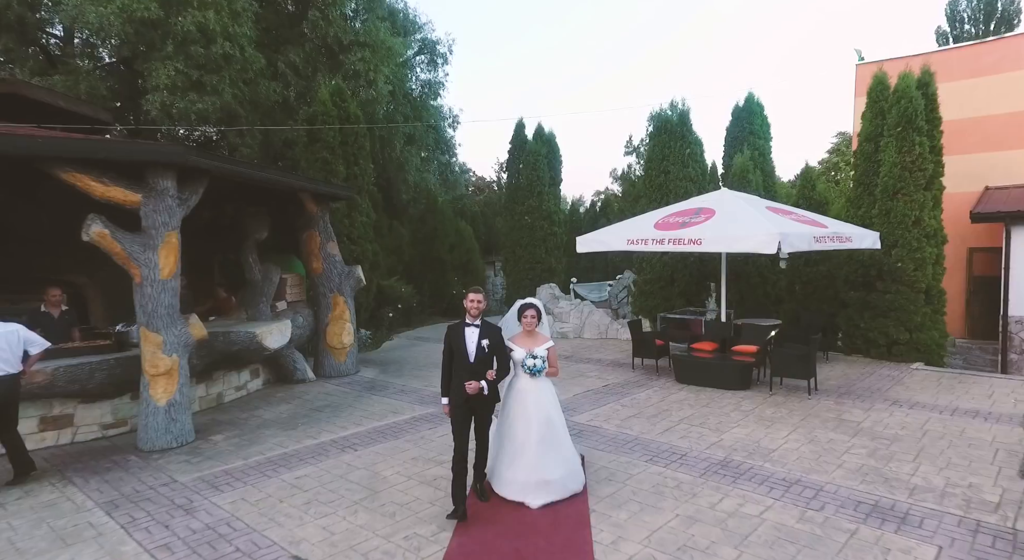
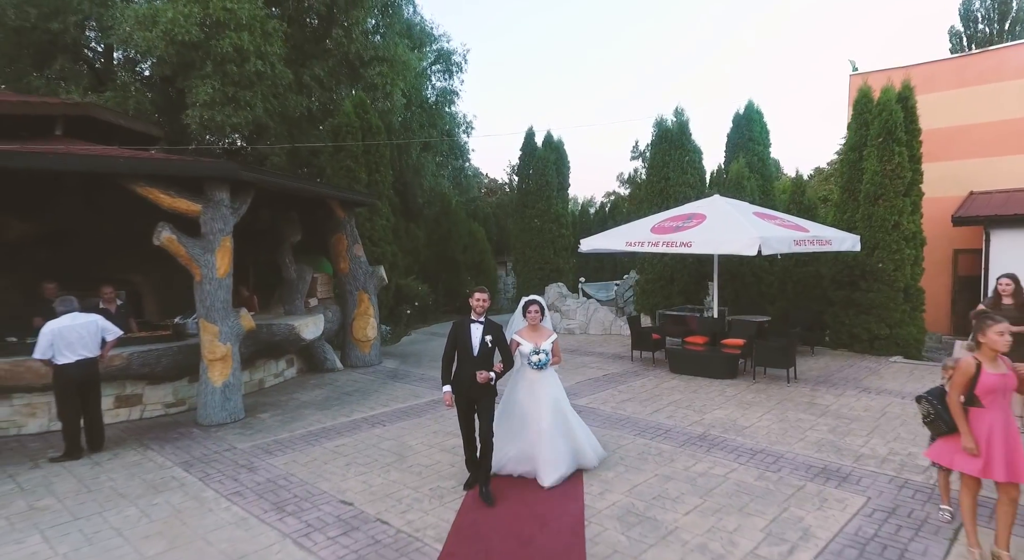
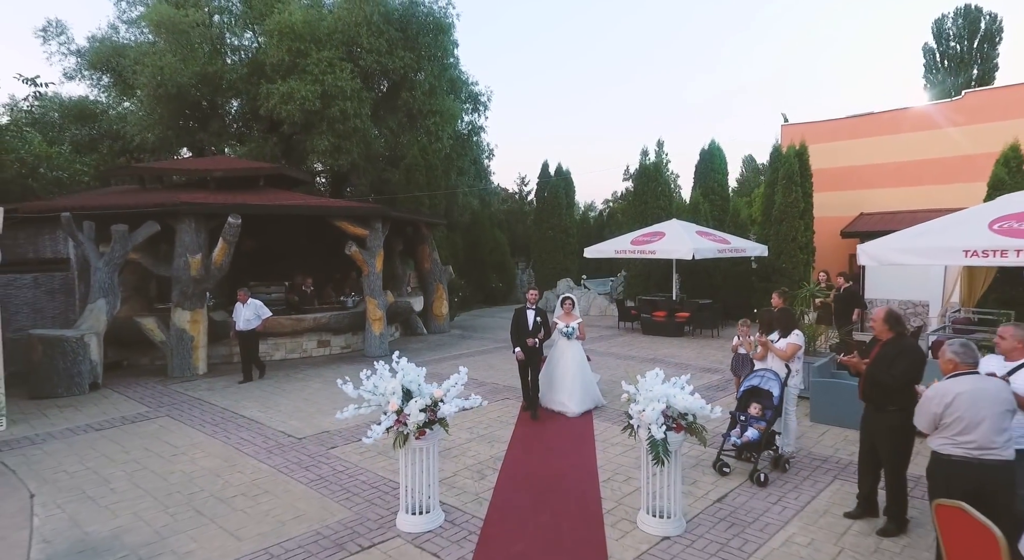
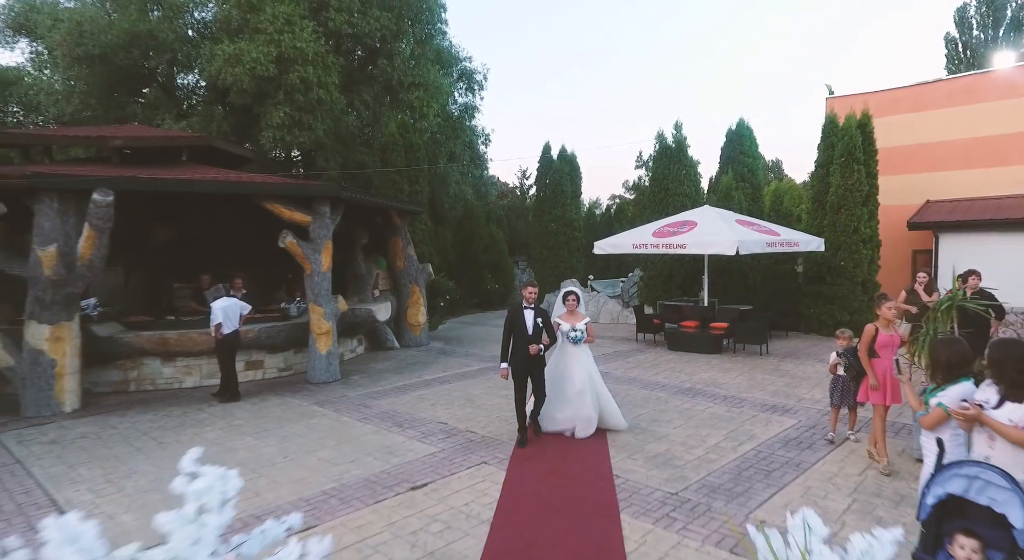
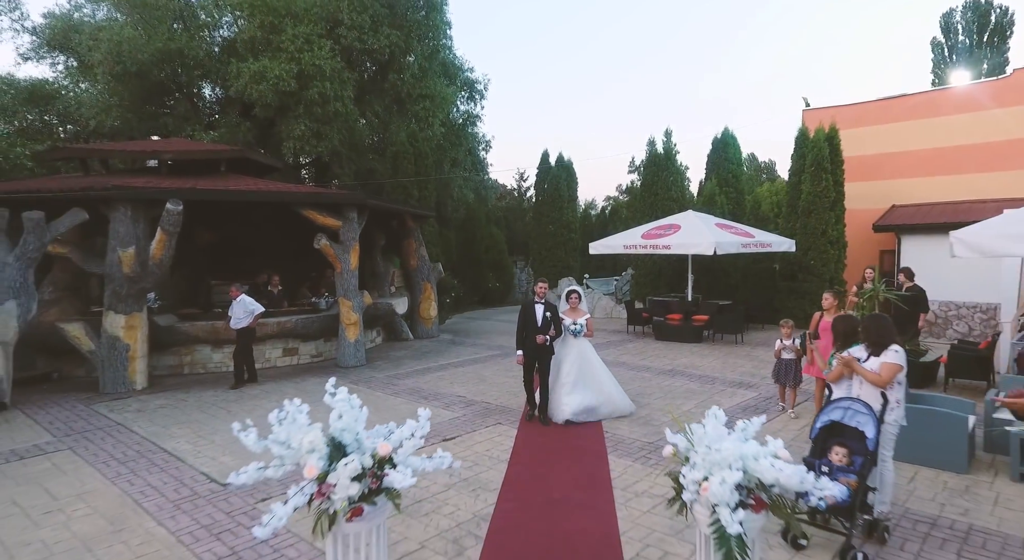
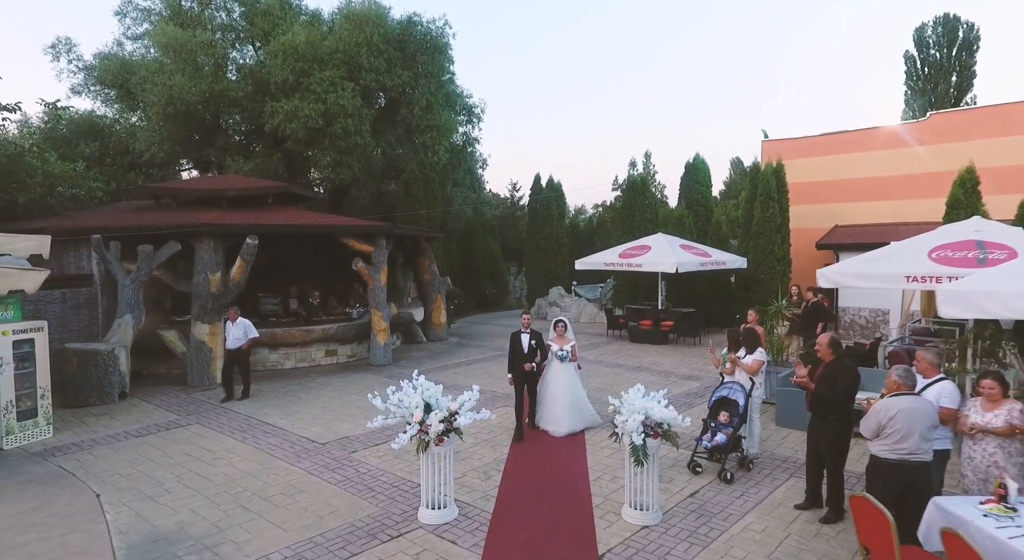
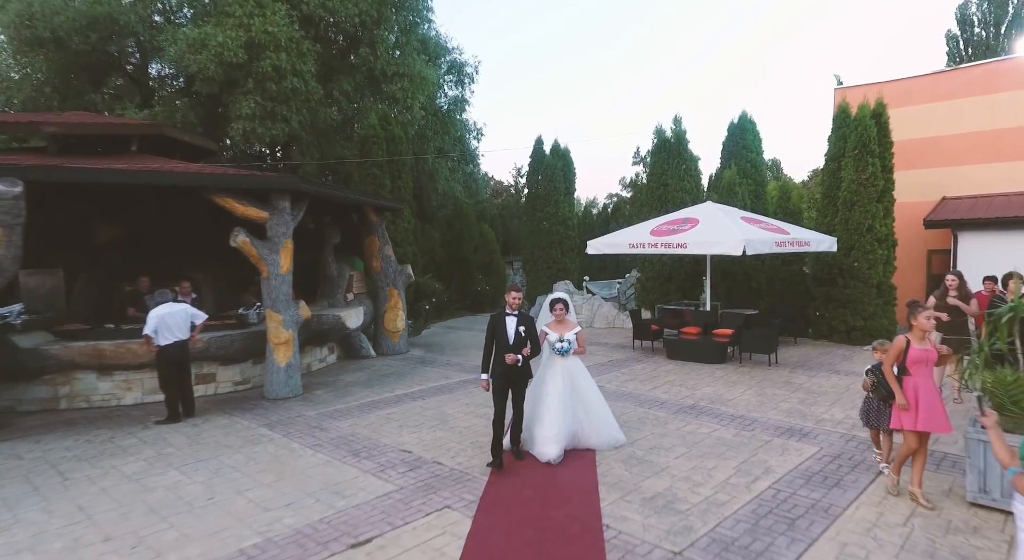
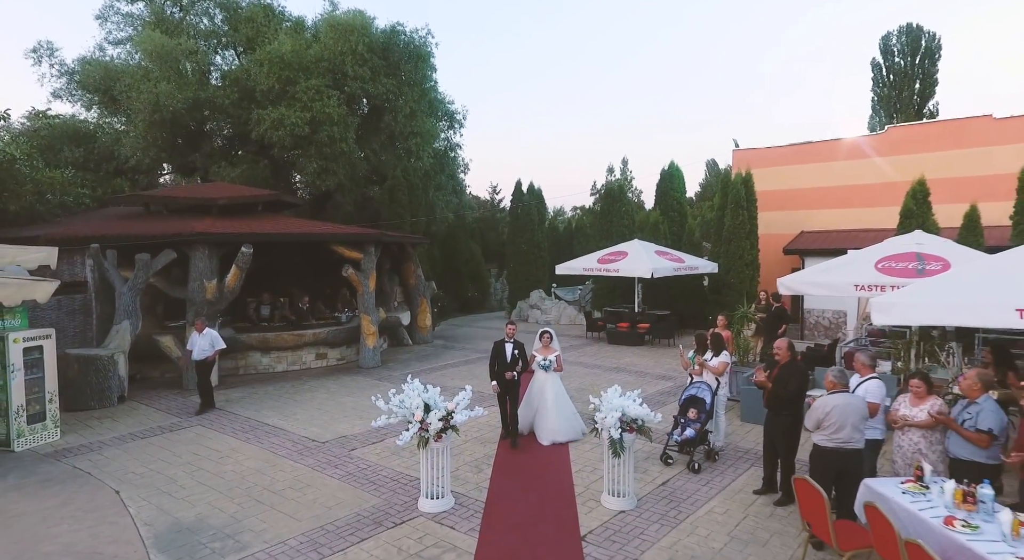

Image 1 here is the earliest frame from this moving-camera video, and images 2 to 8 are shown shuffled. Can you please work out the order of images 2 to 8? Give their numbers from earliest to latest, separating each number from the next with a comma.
2, 7, 4, 5, 3, 6, 8
